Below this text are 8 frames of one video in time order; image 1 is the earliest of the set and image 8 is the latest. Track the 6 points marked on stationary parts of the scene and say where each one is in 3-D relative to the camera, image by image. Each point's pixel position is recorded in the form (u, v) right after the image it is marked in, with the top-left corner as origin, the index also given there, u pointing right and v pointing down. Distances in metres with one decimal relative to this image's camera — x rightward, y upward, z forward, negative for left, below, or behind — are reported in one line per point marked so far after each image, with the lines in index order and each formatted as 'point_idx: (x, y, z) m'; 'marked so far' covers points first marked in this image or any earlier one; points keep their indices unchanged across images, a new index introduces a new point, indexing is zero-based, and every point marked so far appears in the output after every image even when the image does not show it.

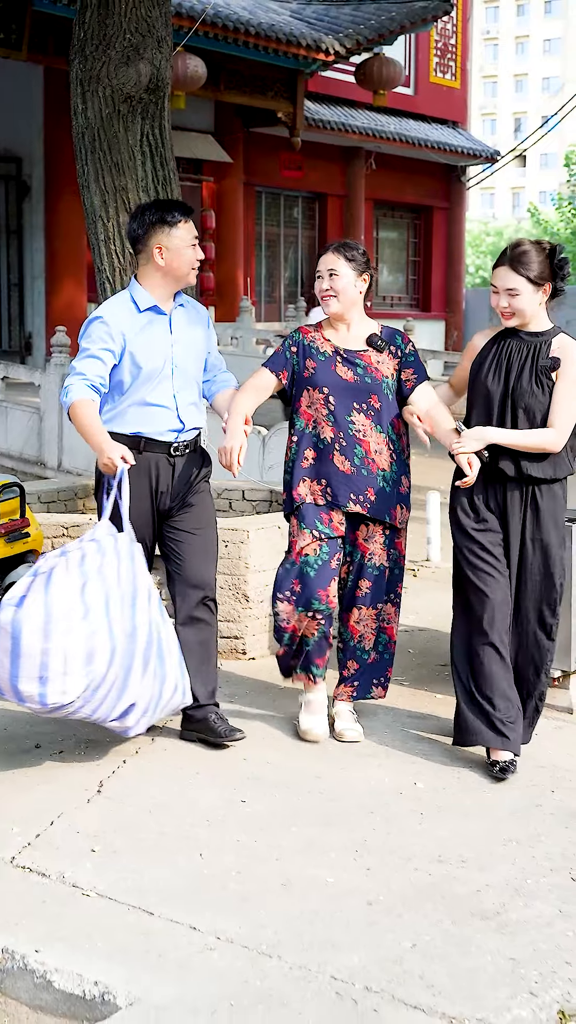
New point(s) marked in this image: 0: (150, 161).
0: (-0.5, +1.3, +5.7) m
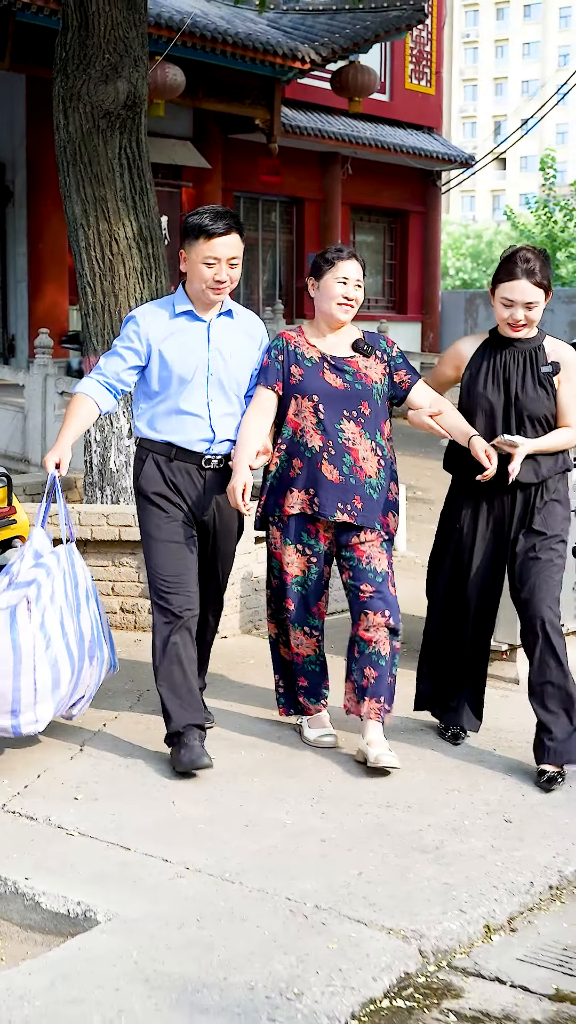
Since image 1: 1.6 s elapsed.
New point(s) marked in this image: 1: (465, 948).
0: (-0.6, +1.3, +6.0) m
1: (+0.3, -0.8, +2.9) m
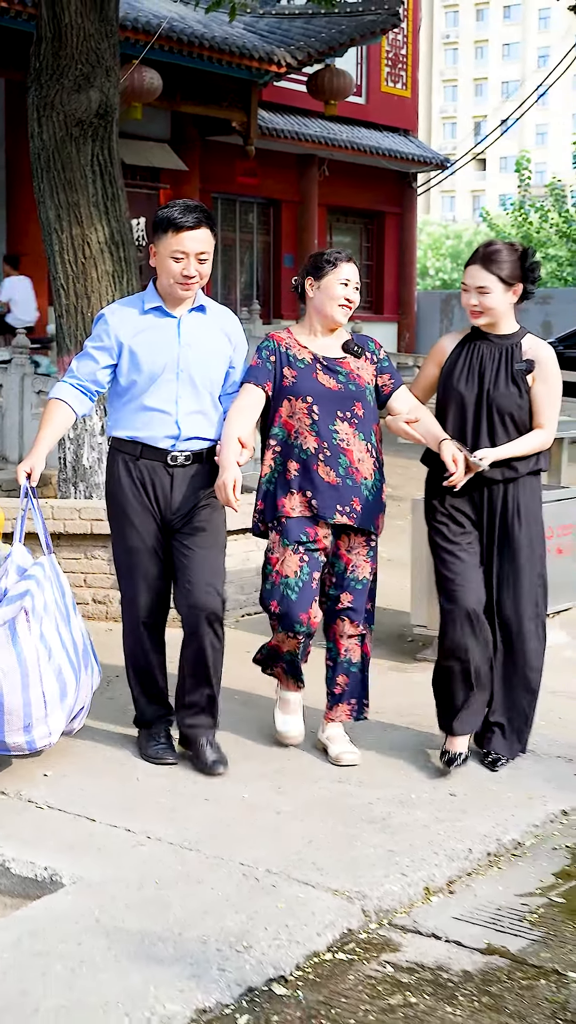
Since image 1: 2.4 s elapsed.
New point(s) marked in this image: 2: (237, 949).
0: (-0.7, +1.3, +6.2) m
1: (+0.2, -0.8, +3.1) m
2: (-0.1, -0.8, +2.8) m
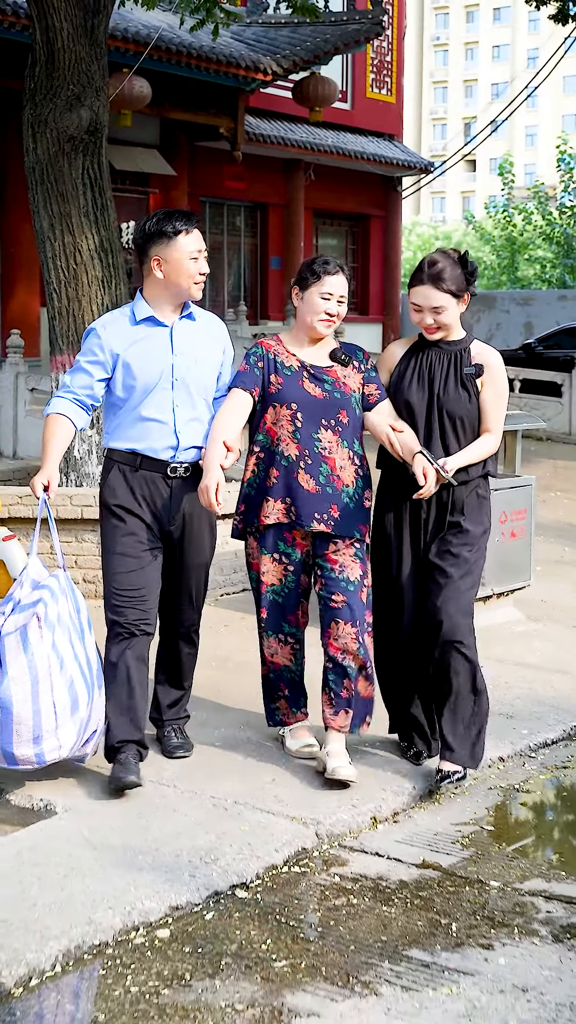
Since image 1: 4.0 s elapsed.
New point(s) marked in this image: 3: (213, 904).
0: (-0.8, +1.4, +6.7) m
1: (+0.1, -0.7, +3.5) m
2: (-0.2, -0.7, +3.2) m
3: (-0.1, -0.8, +3.1) m
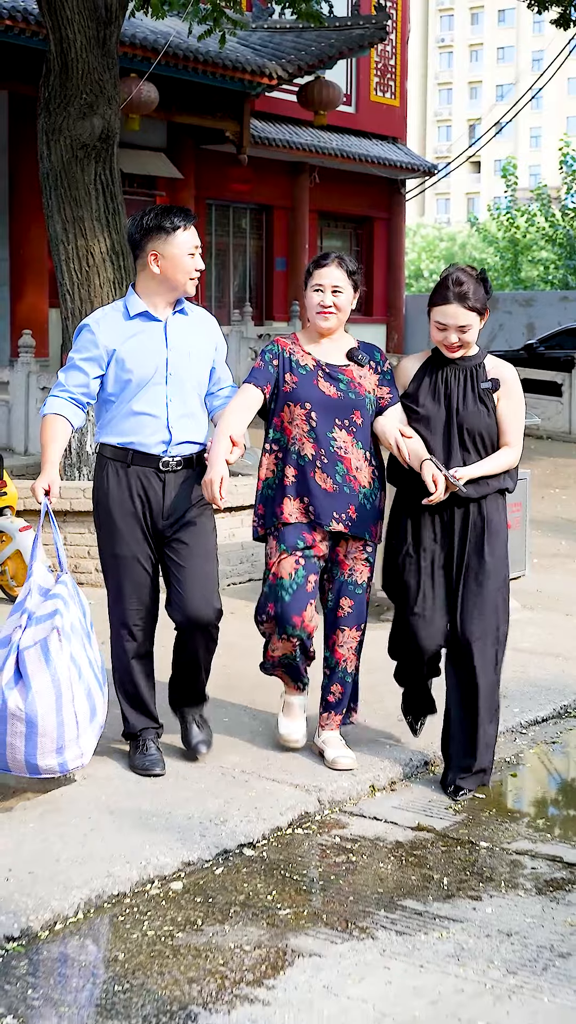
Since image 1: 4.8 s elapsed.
0: (-0.8, +1.4, +7.0) m
1: (+0.2, -0.7, +3.8) m
2: (-0.2, -0.7, +3.5) m
3: (-0.1, -0.7, +3.3) m
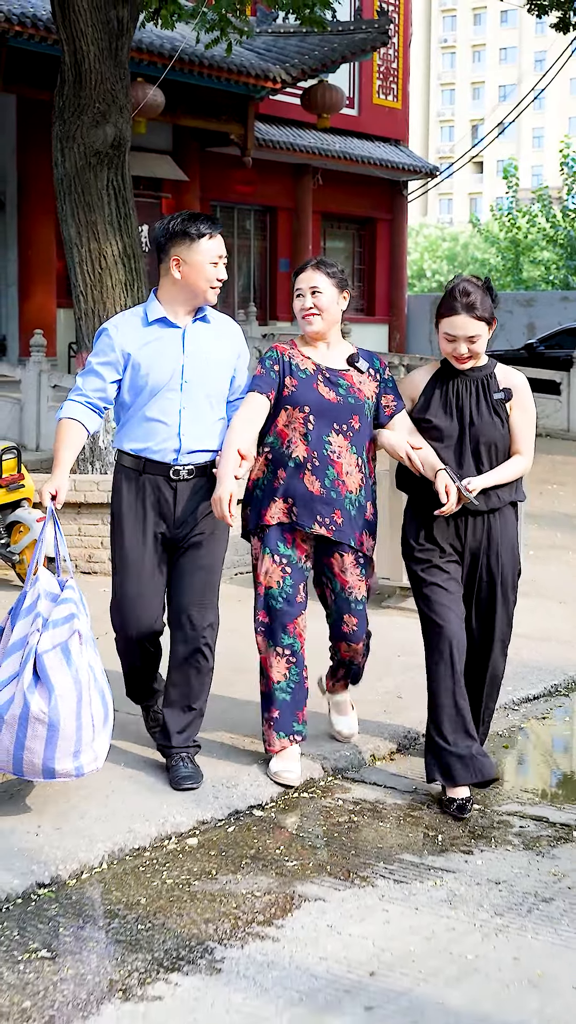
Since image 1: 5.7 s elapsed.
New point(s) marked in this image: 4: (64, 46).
0: (-0.8, +1.4, +7.2) m
1: (+0.2, -0.7, +4.1) m
2: (-0.2, -0.7, +3.7) m
3: (-0.1, -0.7, +3.6) m
4: (-1.0, +2.1, +7.0) m
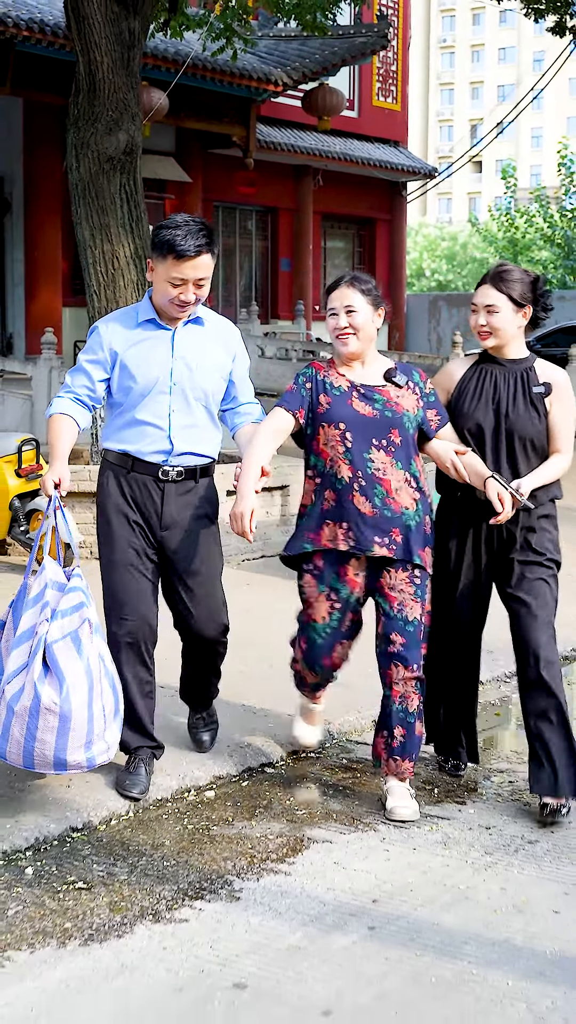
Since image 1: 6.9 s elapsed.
0: (-0.8, +1.5, +7.6) m
1: (+0.2, -0.6, +4.4) m
2: (-0.1, -0.6, +4.1) m
3: (-0.1, -0.7, +3.9) m
4: (-1.0, +2.1, +7.4) m
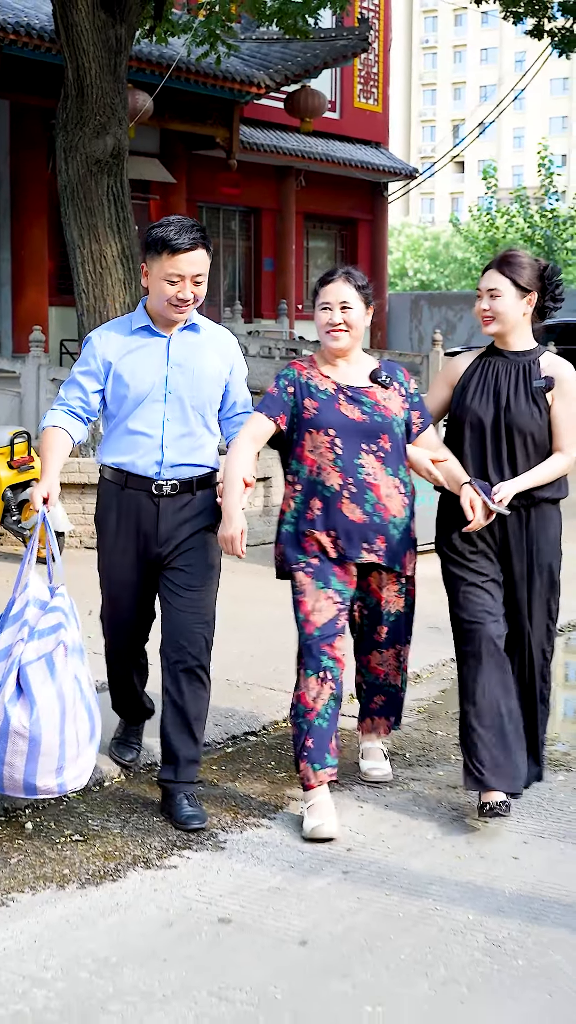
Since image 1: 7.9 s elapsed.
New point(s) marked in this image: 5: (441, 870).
0: (-0.9, +1.5, +7.8) m
1: (+0.1, -0.6, +4.6) m
2: (-0.2, -0.6, +4.3) m
3: (-0.1, -0.6, +4.2) m
4: (-1.1, +2.2, +7.6) m
5: (+0.3, -0.7, +3.2) m
